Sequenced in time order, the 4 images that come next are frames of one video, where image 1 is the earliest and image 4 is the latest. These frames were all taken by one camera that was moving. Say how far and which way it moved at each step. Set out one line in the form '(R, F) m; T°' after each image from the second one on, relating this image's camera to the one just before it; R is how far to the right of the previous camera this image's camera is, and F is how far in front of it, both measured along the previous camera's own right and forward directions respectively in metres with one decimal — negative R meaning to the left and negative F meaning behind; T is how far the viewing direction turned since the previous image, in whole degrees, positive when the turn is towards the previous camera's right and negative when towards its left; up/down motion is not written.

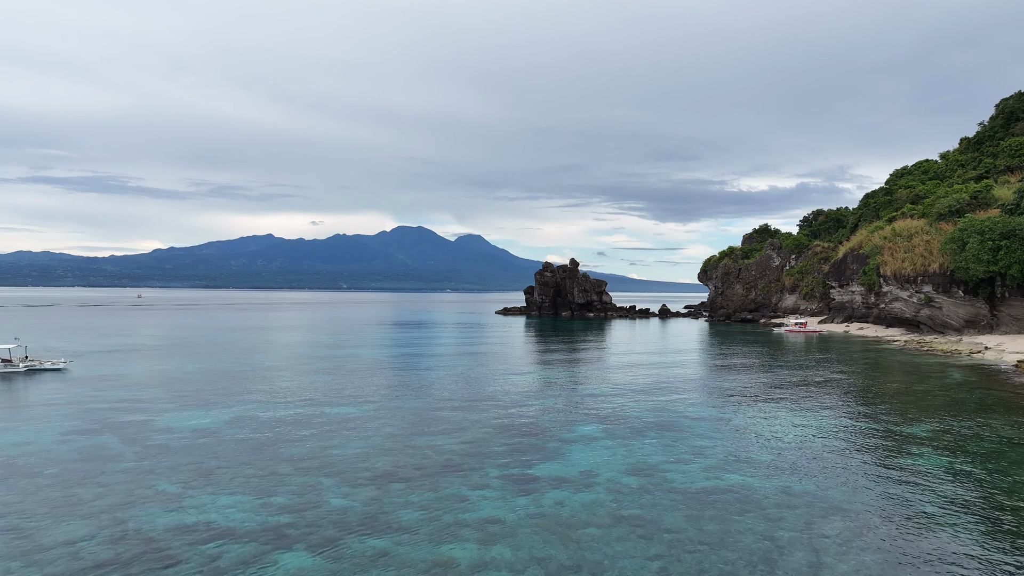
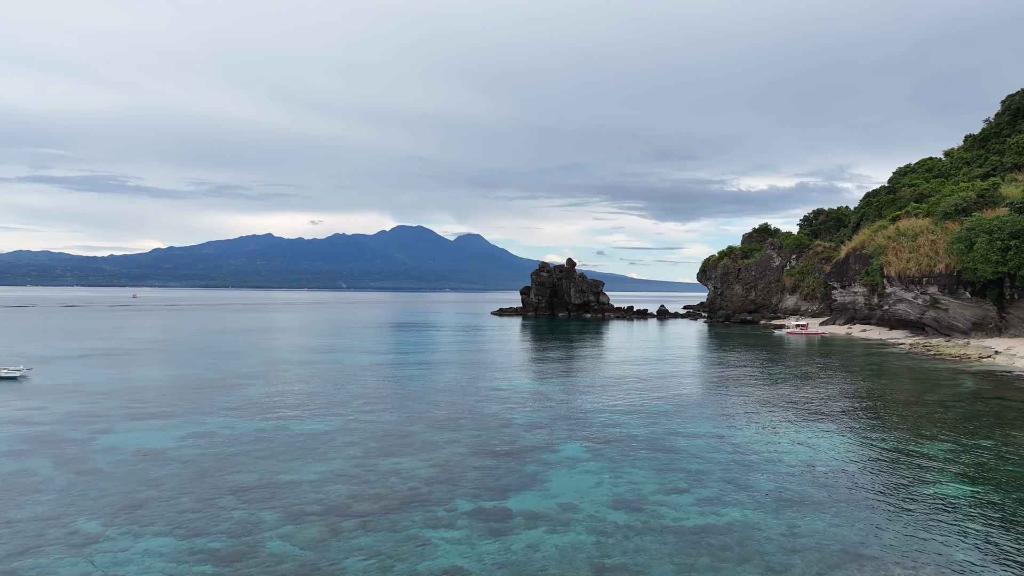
(+0.9, +2.3) m; 0°
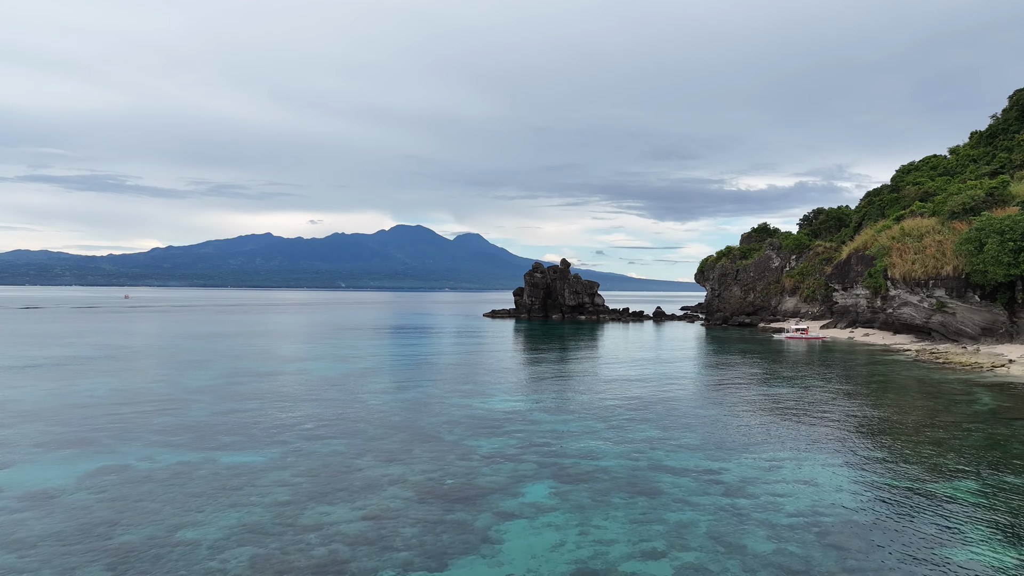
(+1.5, +3.4) m; 0°
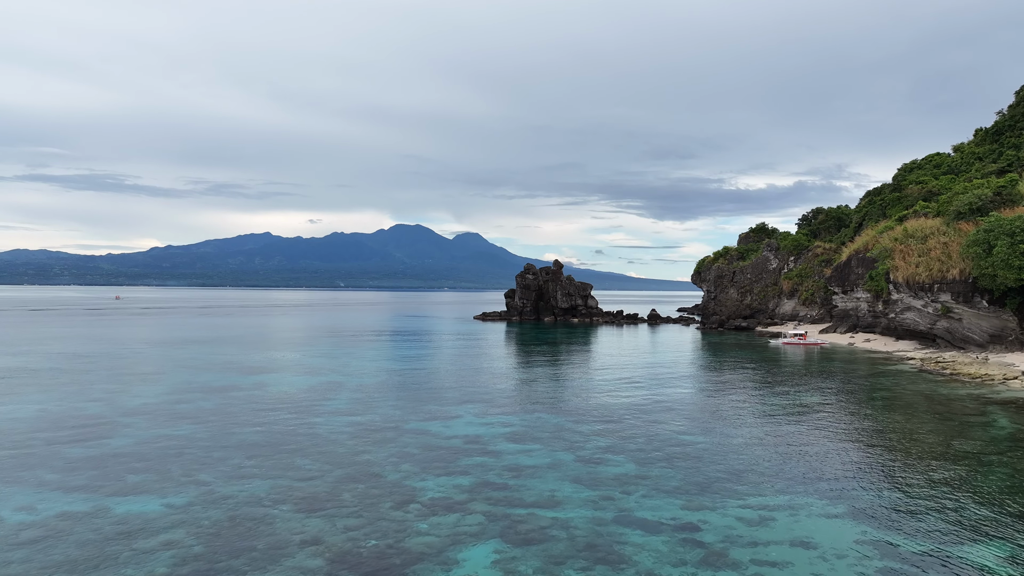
(+1.9, +3.5) m; 0°
